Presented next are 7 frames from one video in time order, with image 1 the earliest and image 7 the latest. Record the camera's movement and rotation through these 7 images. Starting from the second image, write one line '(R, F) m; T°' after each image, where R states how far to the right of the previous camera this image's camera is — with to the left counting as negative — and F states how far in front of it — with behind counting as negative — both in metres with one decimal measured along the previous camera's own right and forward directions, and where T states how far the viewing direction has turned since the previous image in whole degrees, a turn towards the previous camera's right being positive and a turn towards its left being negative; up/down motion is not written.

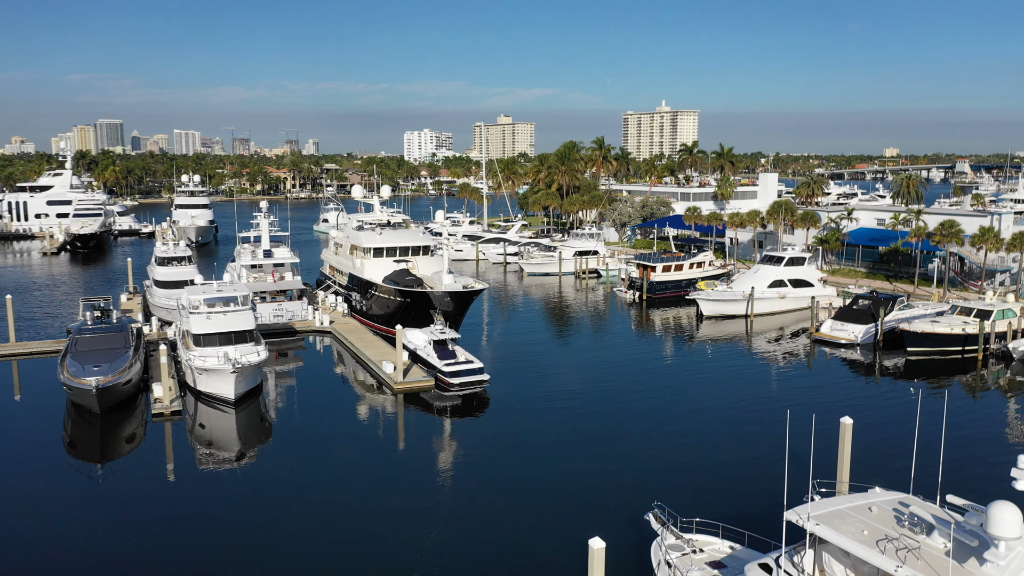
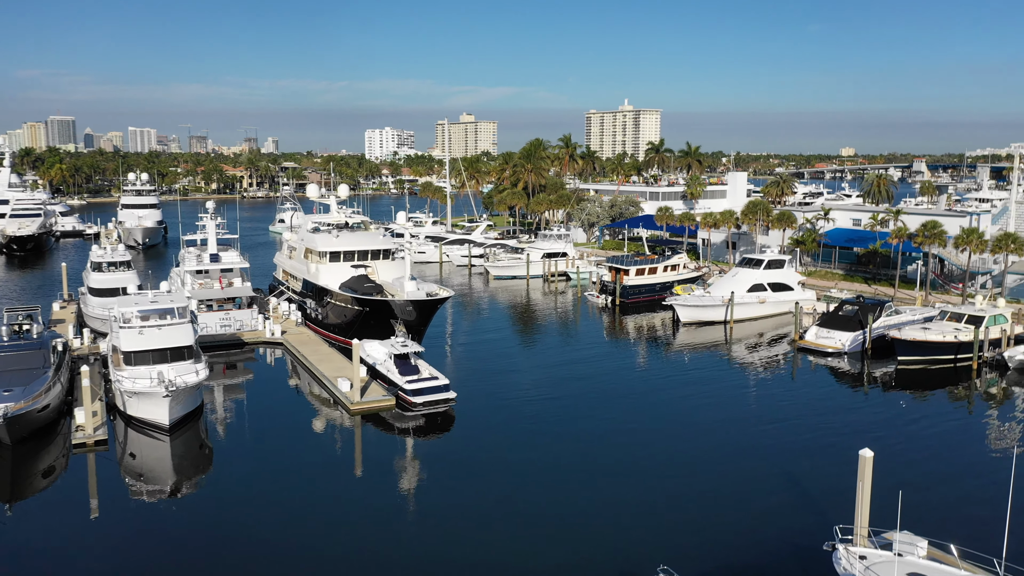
(-0.2, +2.4) m; +3°
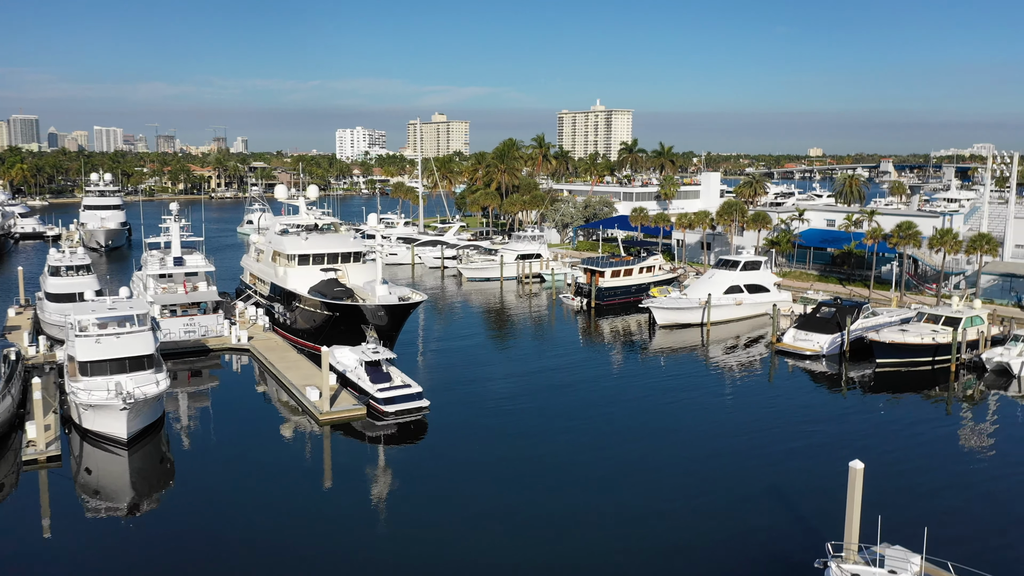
(-0.1, +0.7) m; +2°
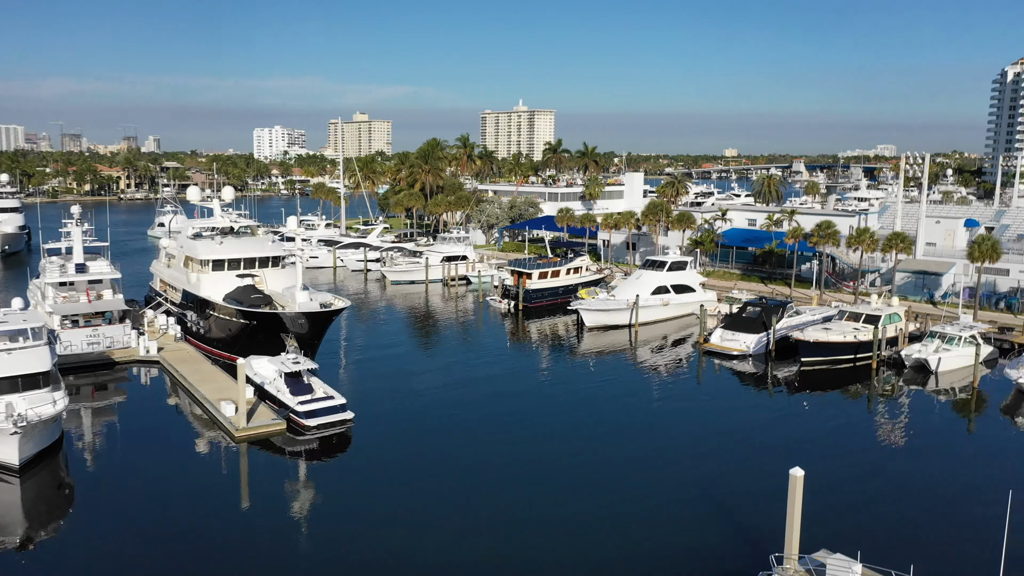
(-0.1, +0.8) m; +5°
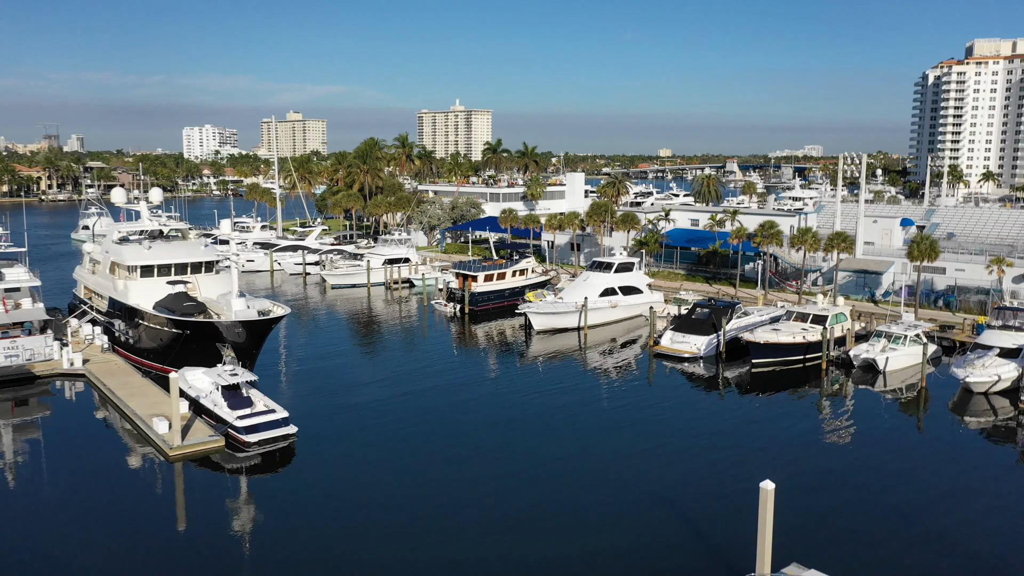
(-0.3, +0.8) m; +4°
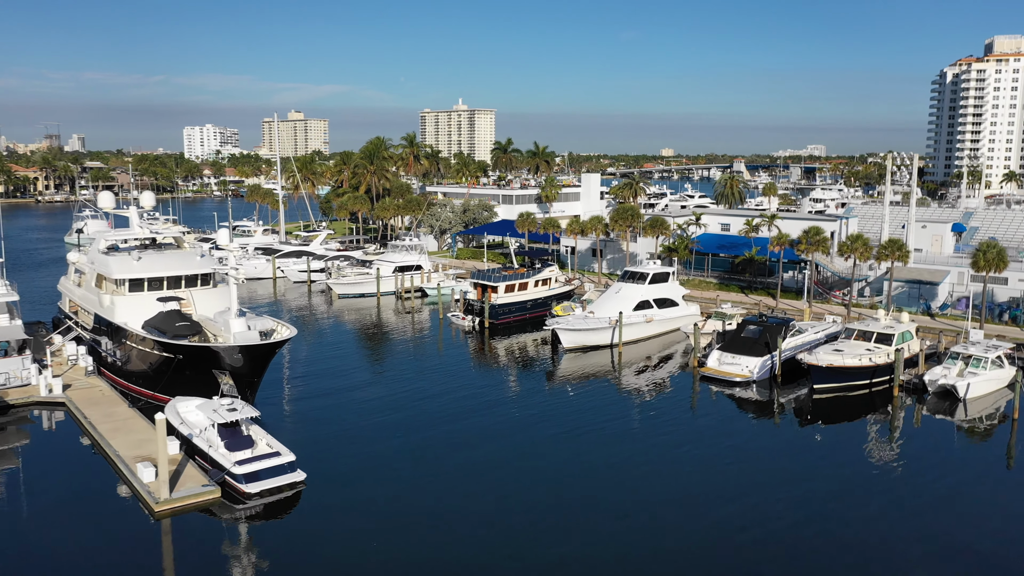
(-1.0, +3.2) m; 0°
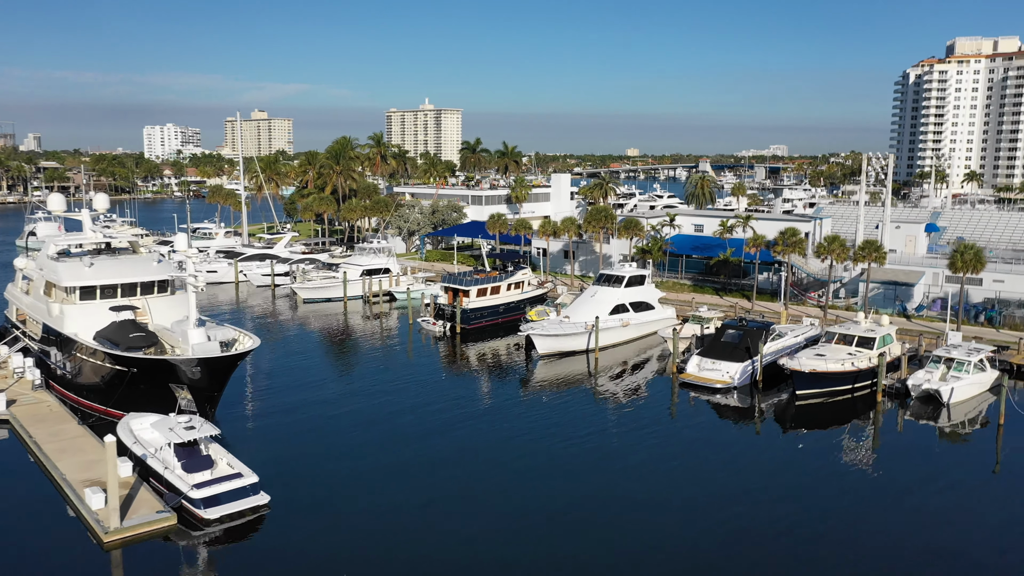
(-0.2, +1.0) m; +2°
